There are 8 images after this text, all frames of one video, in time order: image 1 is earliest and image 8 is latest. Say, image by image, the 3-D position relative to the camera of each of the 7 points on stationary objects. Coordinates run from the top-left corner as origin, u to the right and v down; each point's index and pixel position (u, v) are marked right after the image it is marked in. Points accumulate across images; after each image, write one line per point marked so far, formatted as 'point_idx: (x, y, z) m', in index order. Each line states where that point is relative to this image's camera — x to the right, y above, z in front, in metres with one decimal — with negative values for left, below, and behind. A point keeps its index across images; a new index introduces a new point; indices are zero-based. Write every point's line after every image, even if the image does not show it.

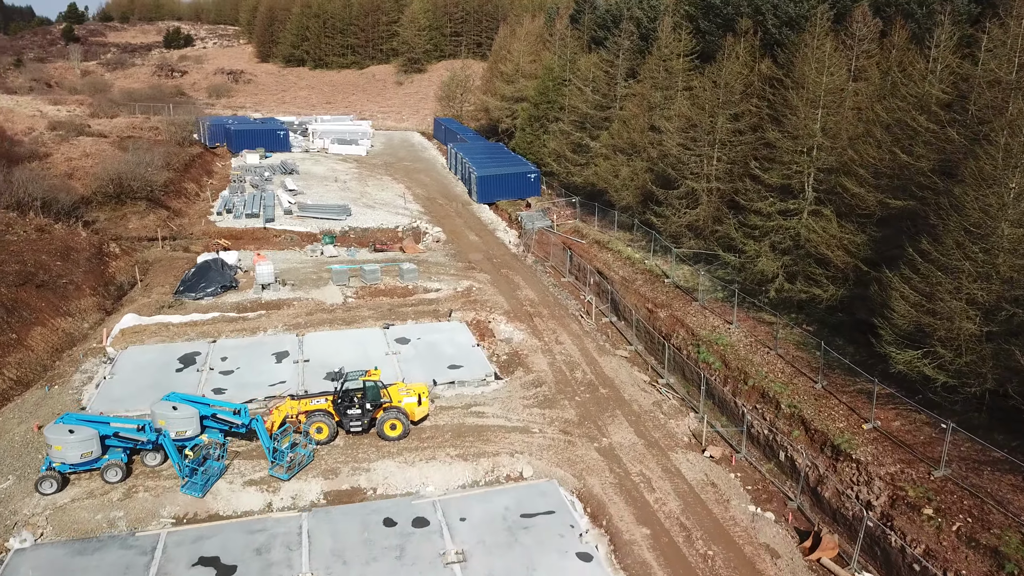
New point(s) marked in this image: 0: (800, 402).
0: (+8.5, -3.3, +18.9) m
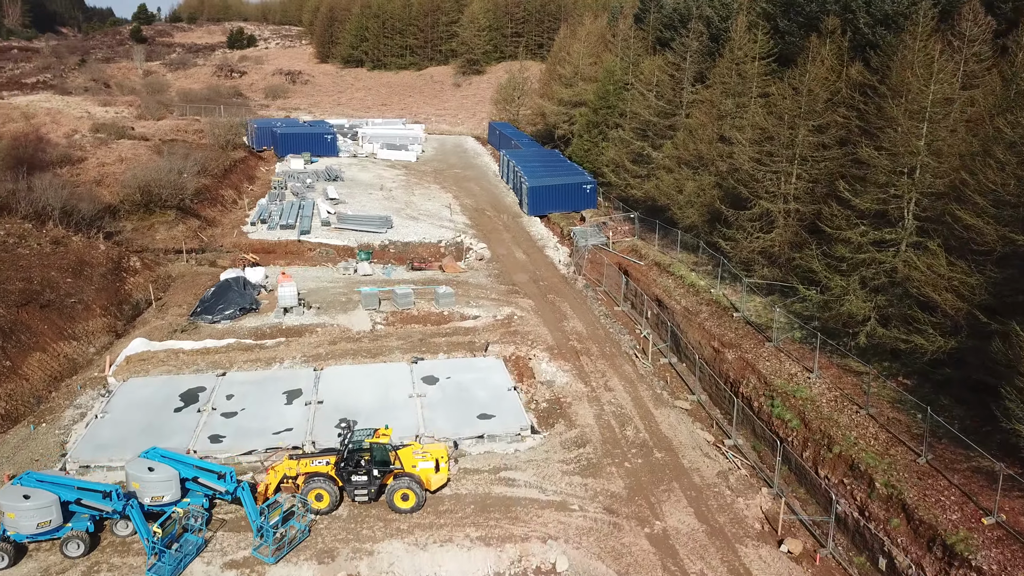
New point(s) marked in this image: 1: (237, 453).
0: (+9.4, -4.7, +15.5) m
1: (-6.3, -3.8, +14.7) m
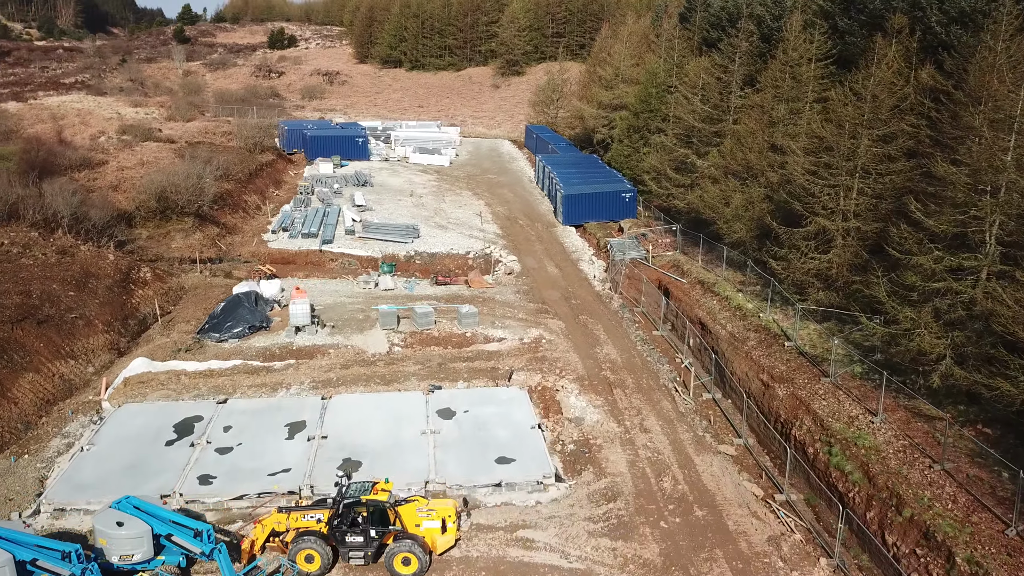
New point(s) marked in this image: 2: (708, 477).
0: (+9.8, -5.6, +13.2) m
1: (-5.9, -4.4, +13.3) m
2: (+4.8, -4.6, +15.6) m
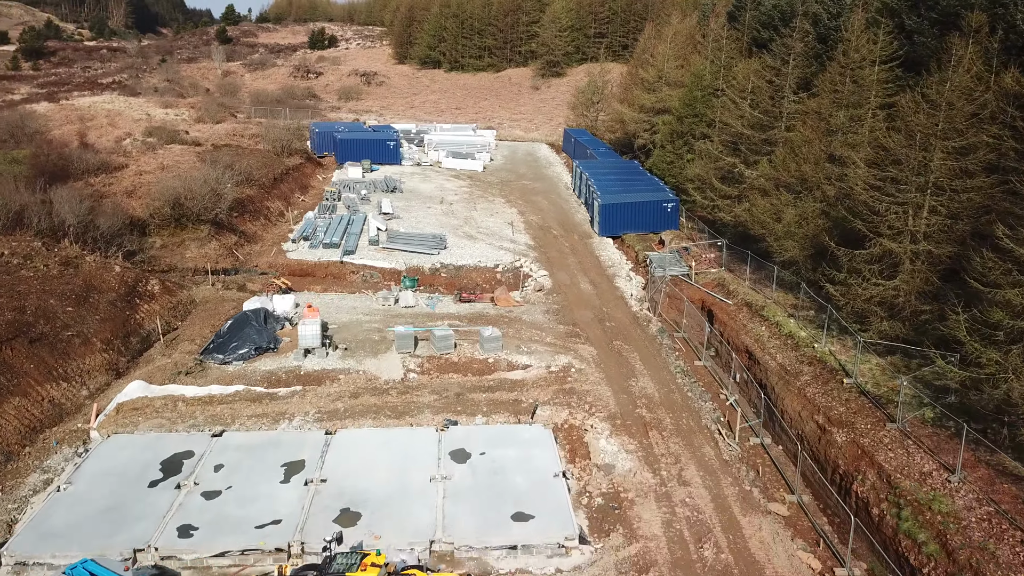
0: (+10.0, -6.5, +10.8) m
1: (-5.7, -4.9, +11.9) m
2: (+5.2, -5.5, +13.6) m
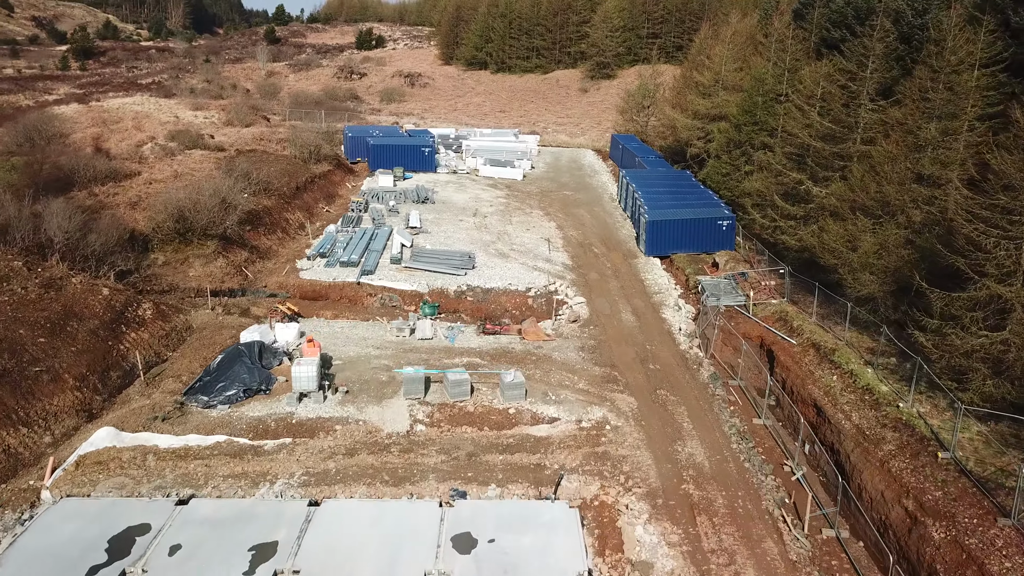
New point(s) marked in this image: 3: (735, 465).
0: (+9.9, -7.8, +7.4) m
1: (-5.6, -5.8, +9.6) m
2: (+5.3, -6.6, +10.5) m
3: (+5.4, -4.4, +15.3) m
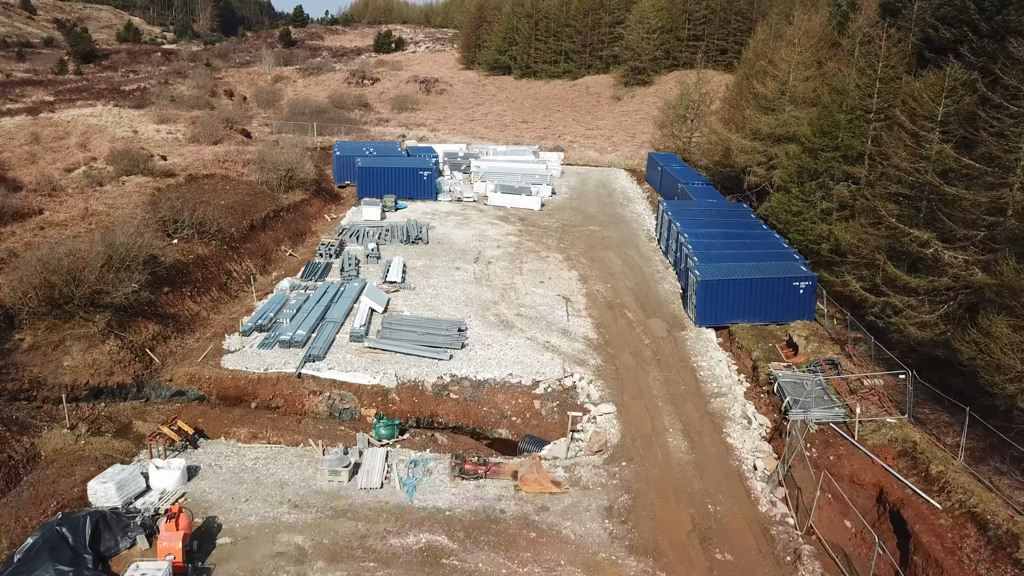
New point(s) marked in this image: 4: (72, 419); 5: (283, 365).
0: (+9.0, -10.6, 0.0) m
1: (-6.4, -8.3, +2.9) m
2: (+4.6, -9.4, +3.3) m
3: (+4.9, -7.1, +8.1) m
4: (-10.0, -3.1, +14.4) m
5: (-6.3, -2.1, +17.7) m
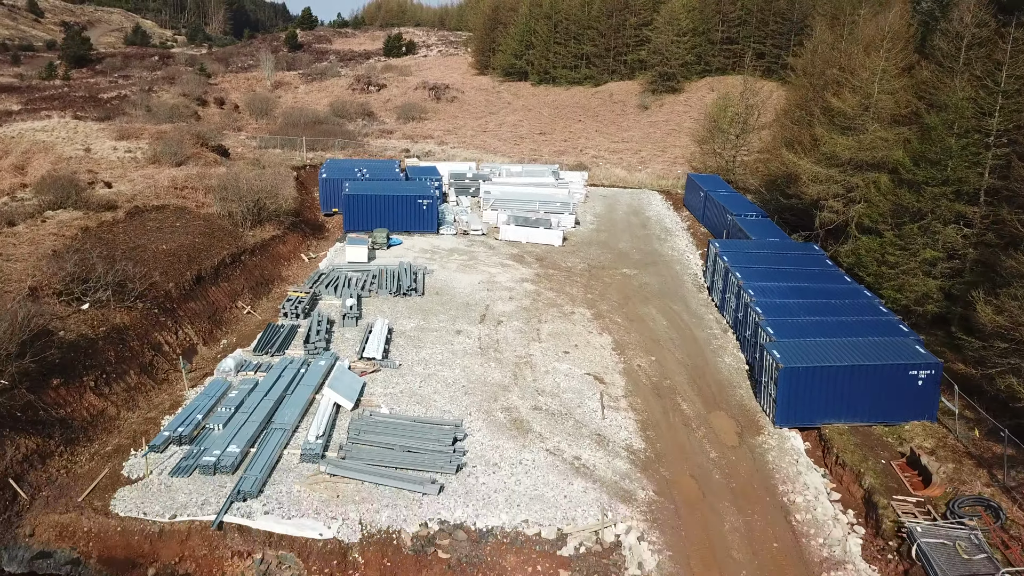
0: (+8.8, -12.8, -5.8) m
1: (-6.5, -10.4, -2.6) m
2: (+4.5, -11.5, -2.4) m
3: (+4.9, -9.3, +2.4) m
4: (-9.8, -5.1, +9.1) m
5: (-6.0, -4.2, +12.2) m
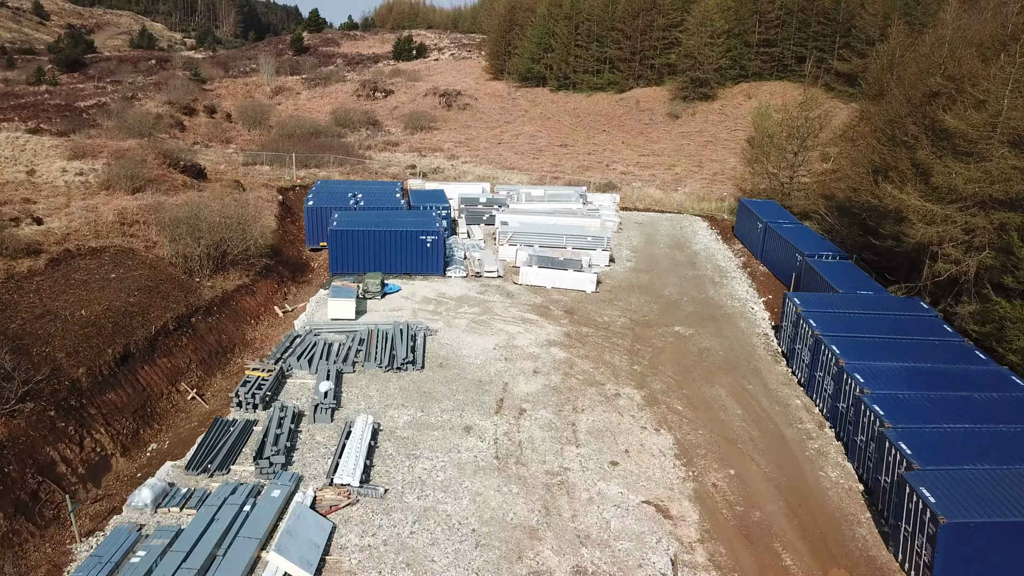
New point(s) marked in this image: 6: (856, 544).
0: (+8.9, -14.7, -11.0) m
1: (-6.3, -12.2, -7.6) m
2: (+4.7, -13.4, -7.6) m
3: (+5.2, -11.2, -2.8) m
4: (-9.4, -7.0, +4.2) m
5: (-5.5, -6.1, +7.3) m
6: (+6.8, -5.1, +12.8) m
